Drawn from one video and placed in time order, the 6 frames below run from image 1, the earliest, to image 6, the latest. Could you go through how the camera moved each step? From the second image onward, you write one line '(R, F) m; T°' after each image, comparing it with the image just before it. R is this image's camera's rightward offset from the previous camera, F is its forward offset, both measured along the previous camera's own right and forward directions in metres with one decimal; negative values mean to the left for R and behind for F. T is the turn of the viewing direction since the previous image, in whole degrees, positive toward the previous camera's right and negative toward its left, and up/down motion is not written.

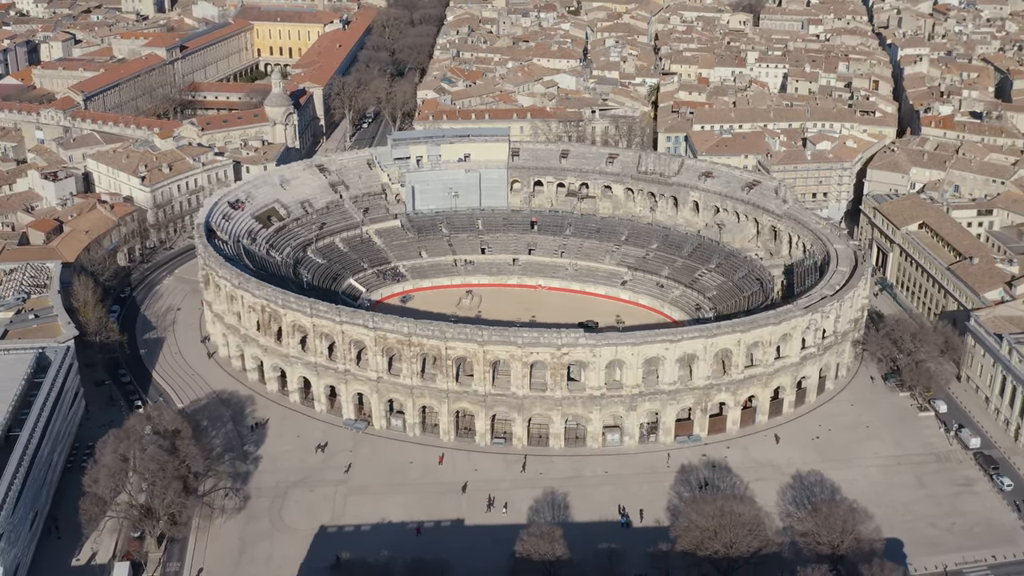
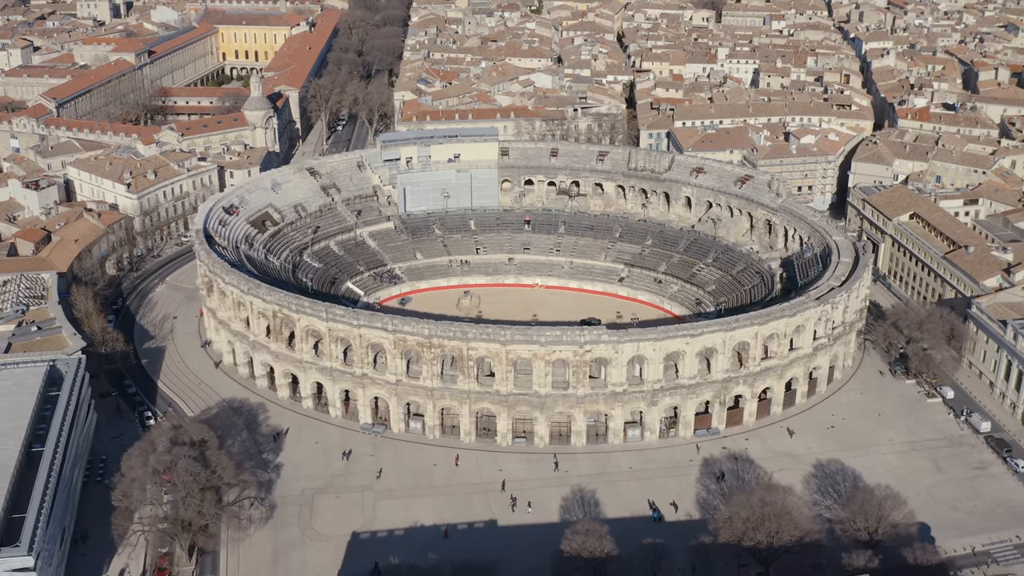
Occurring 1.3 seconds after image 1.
(-5.2, +0.4) m; +3°
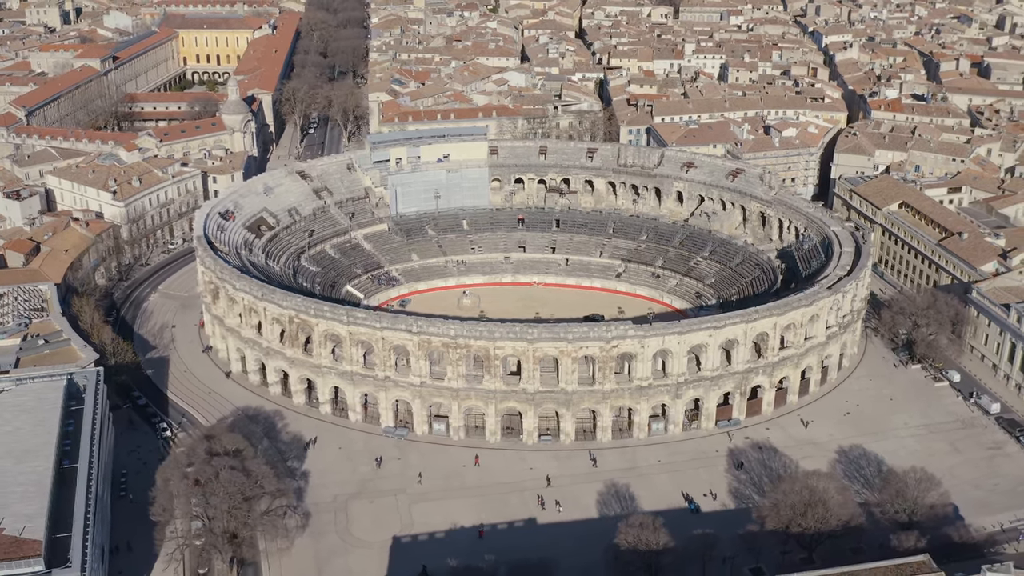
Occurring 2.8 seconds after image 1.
(-6.1, +0.3) m; +3°
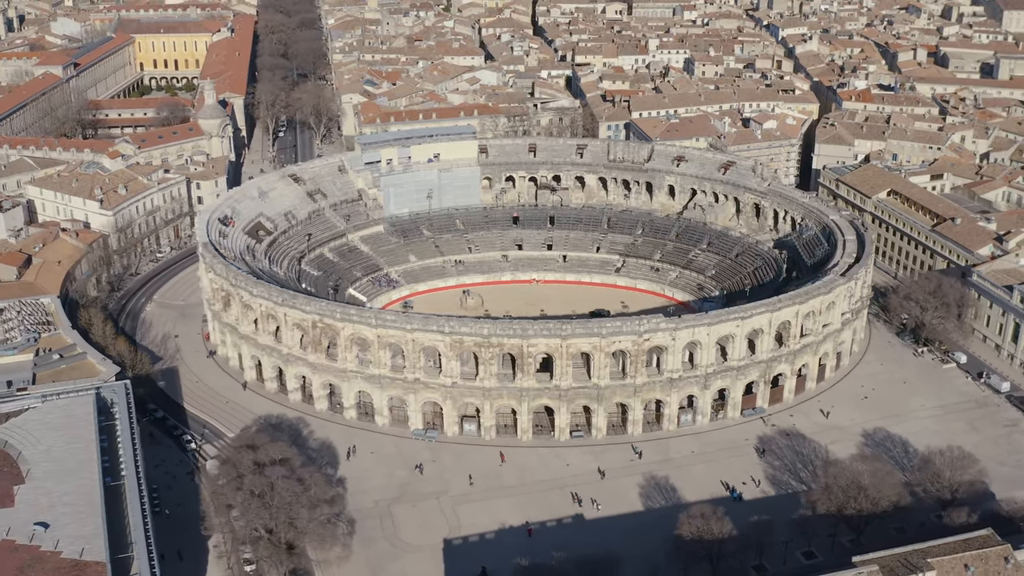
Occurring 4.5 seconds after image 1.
(-7.1, +0.4) m; +4°
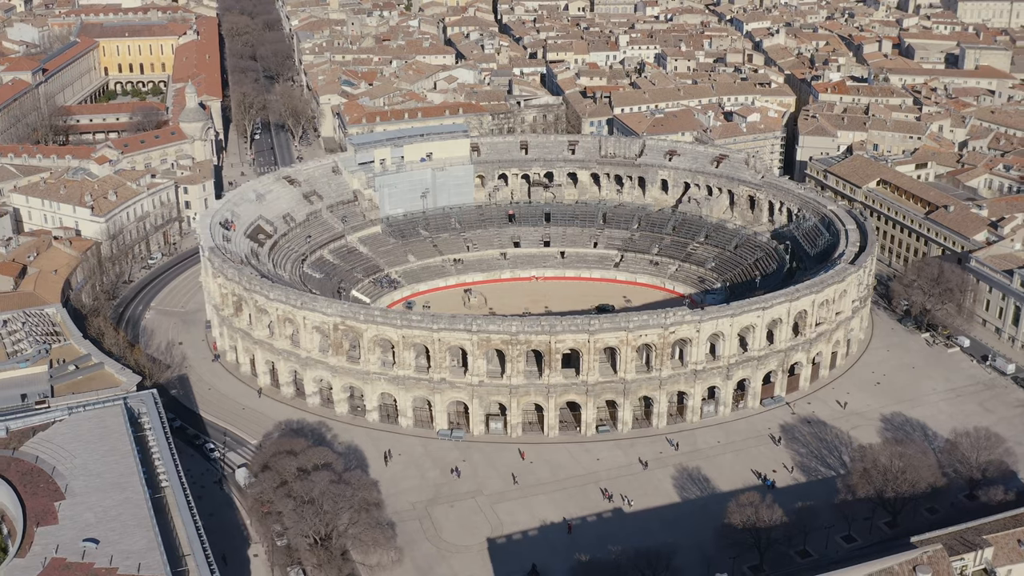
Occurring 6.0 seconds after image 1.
(-5.9, +0.2) m; +3°
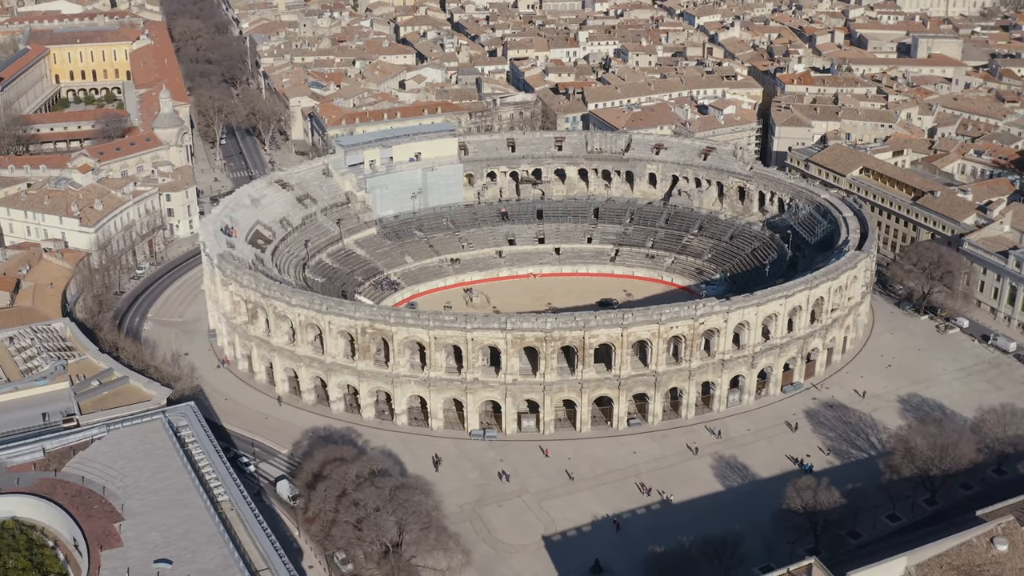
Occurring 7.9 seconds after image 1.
(-7.6, +0.4) m; +4°
